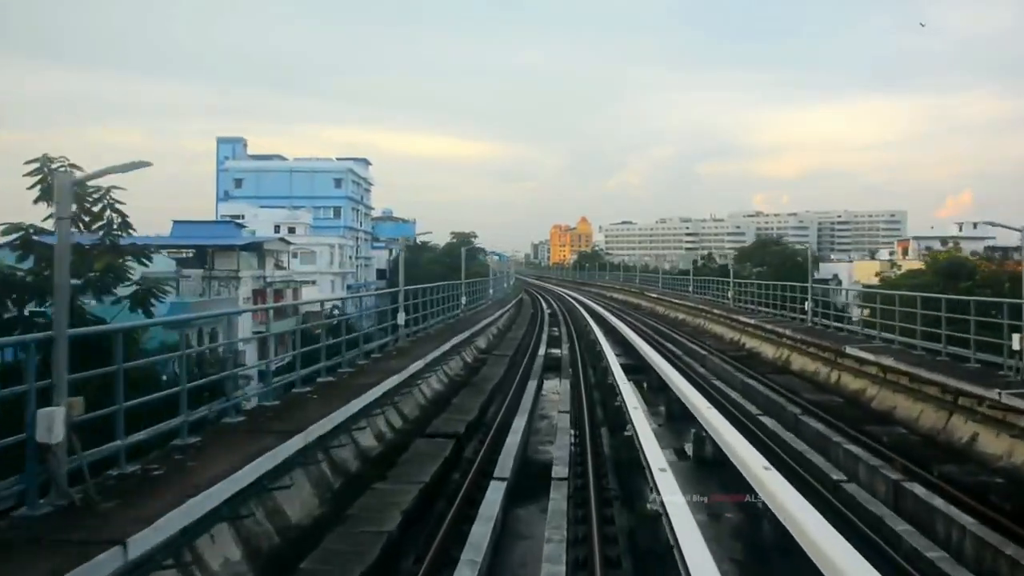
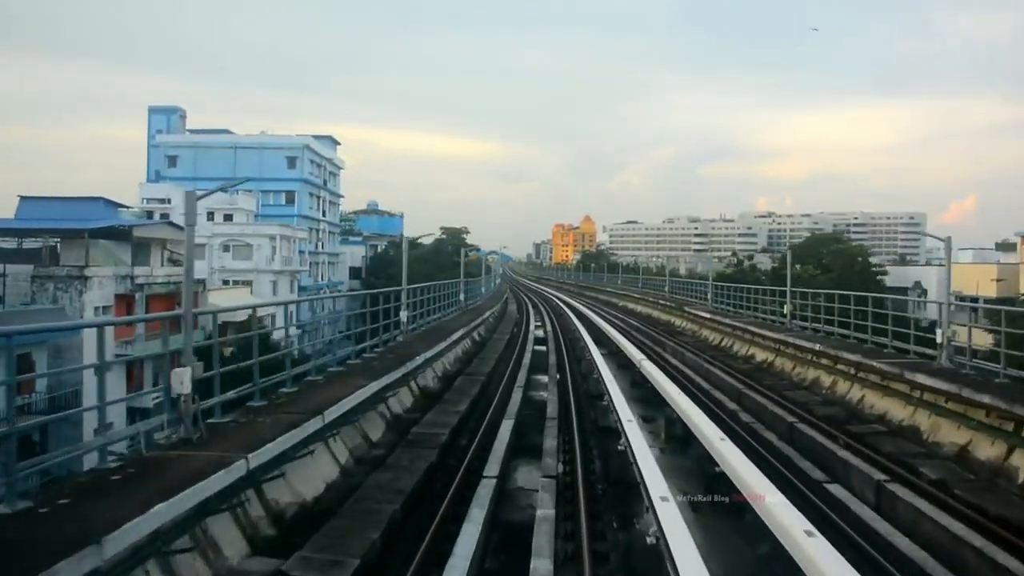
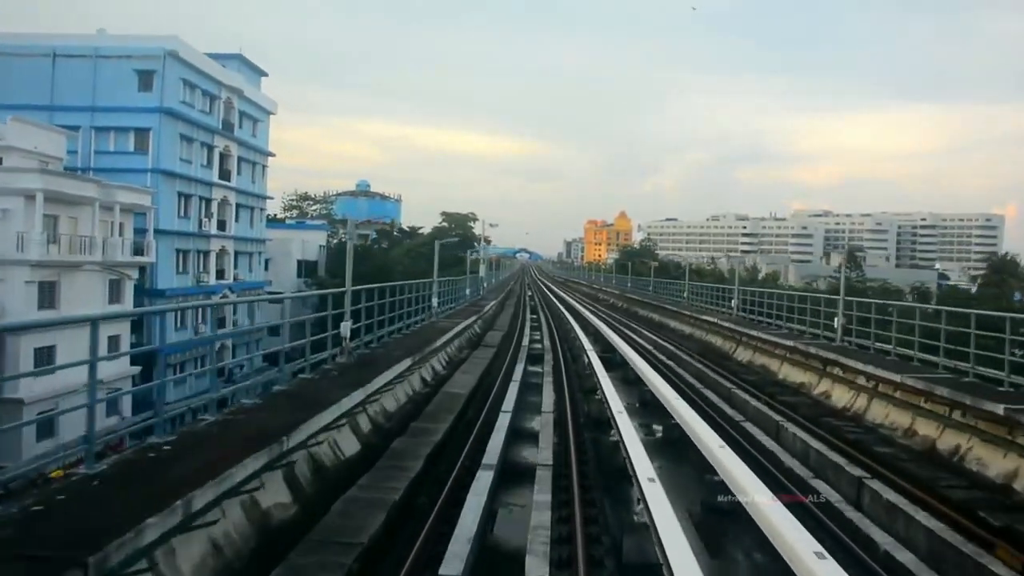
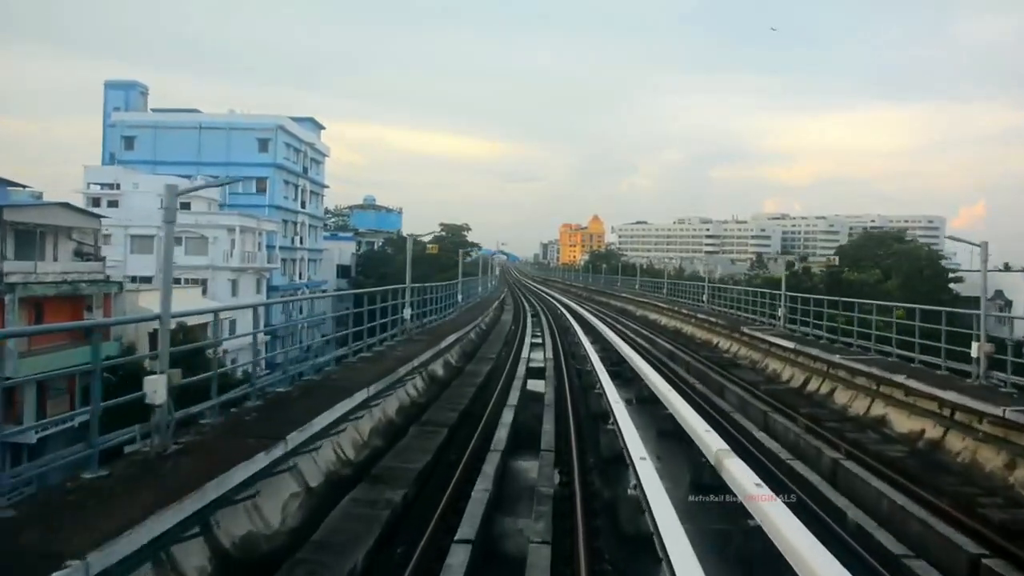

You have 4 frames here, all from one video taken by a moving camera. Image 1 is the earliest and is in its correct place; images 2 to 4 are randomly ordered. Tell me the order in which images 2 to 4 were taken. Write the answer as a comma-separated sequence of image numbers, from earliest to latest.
2, 4, 3
